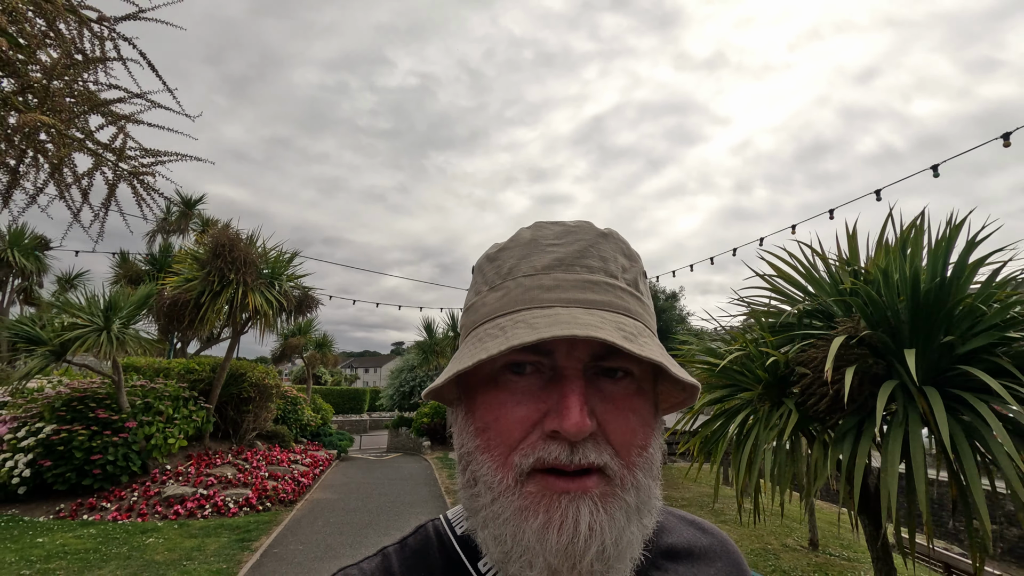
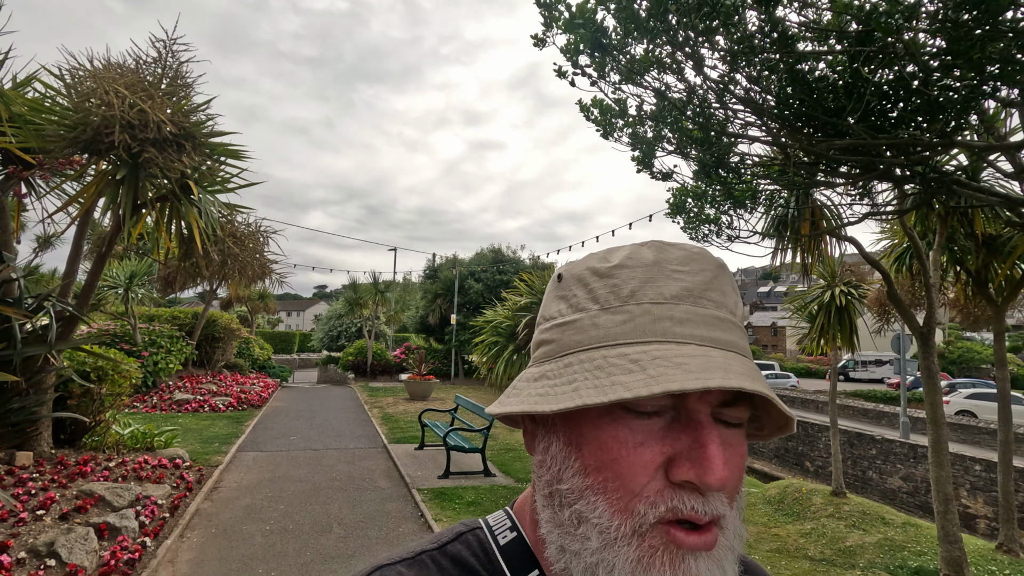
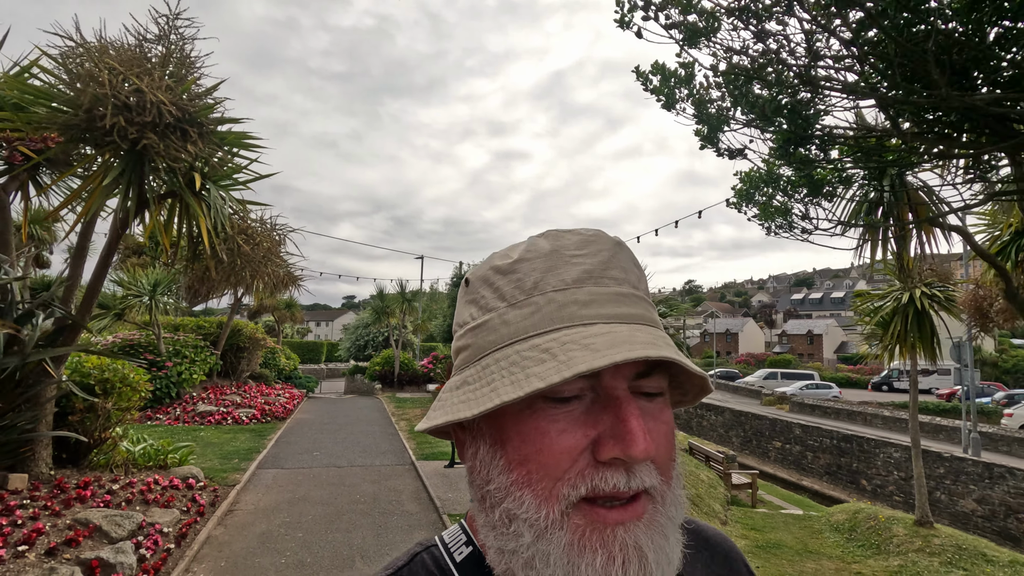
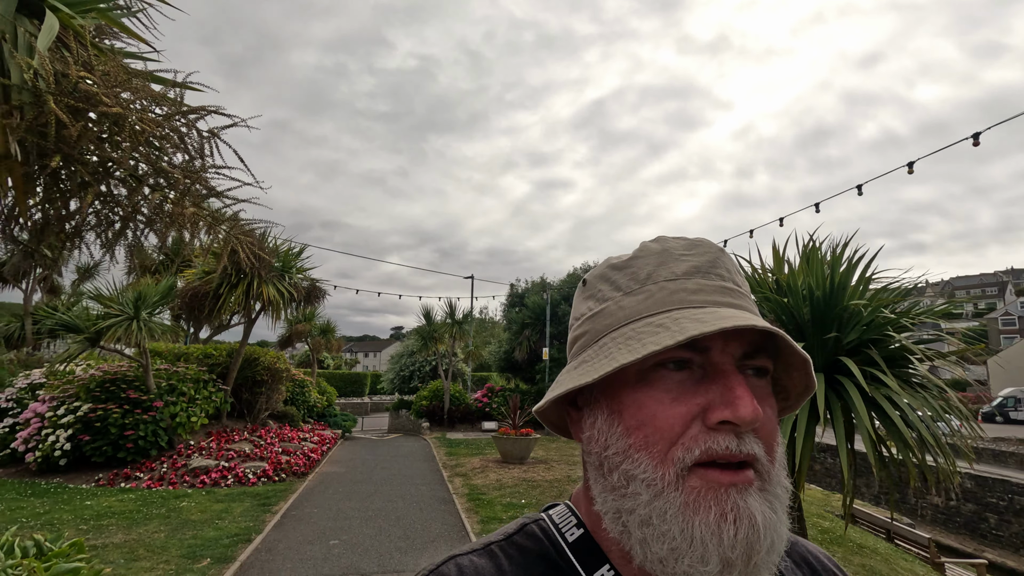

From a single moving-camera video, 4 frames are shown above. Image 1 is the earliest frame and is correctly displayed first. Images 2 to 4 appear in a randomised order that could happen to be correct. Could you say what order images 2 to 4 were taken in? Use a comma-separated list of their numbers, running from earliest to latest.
4, 3, 2
